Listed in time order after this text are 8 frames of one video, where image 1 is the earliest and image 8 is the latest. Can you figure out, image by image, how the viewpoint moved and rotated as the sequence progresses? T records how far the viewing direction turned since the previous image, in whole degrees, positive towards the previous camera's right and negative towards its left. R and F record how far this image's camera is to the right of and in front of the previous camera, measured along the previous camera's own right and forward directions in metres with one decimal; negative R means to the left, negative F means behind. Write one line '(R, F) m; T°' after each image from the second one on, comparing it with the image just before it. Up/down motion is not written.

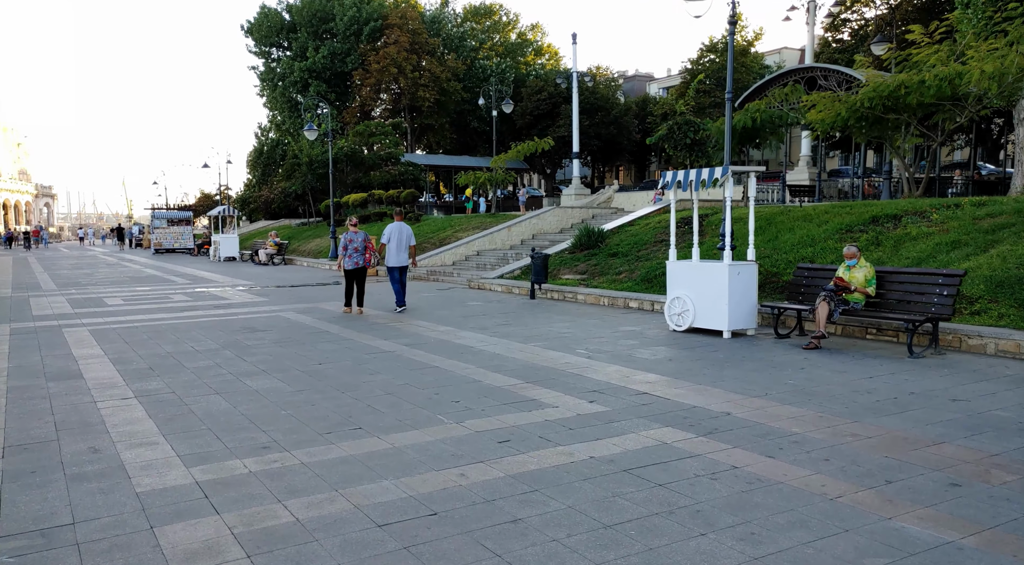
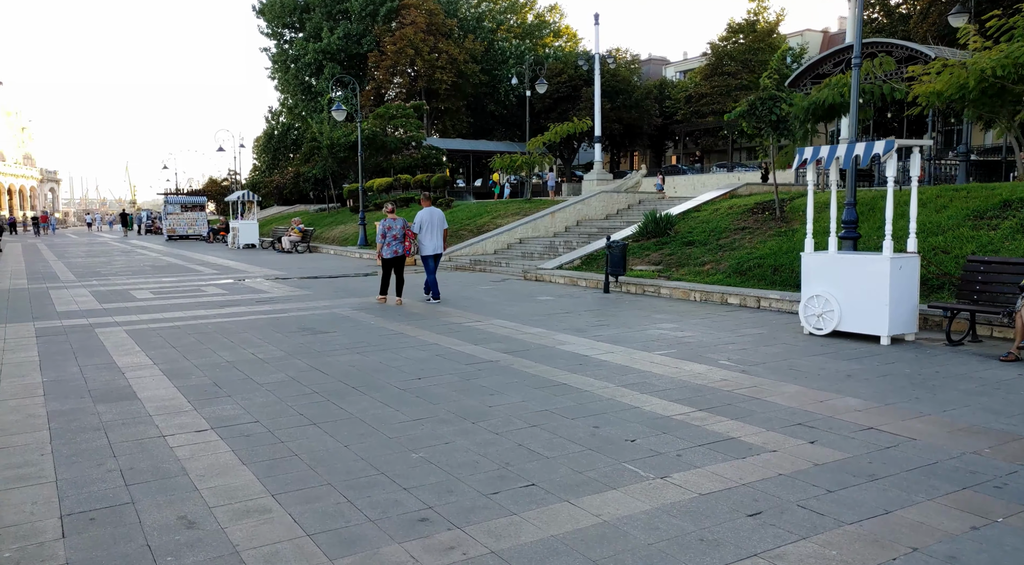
(-1.2, +1.5) m; 0°
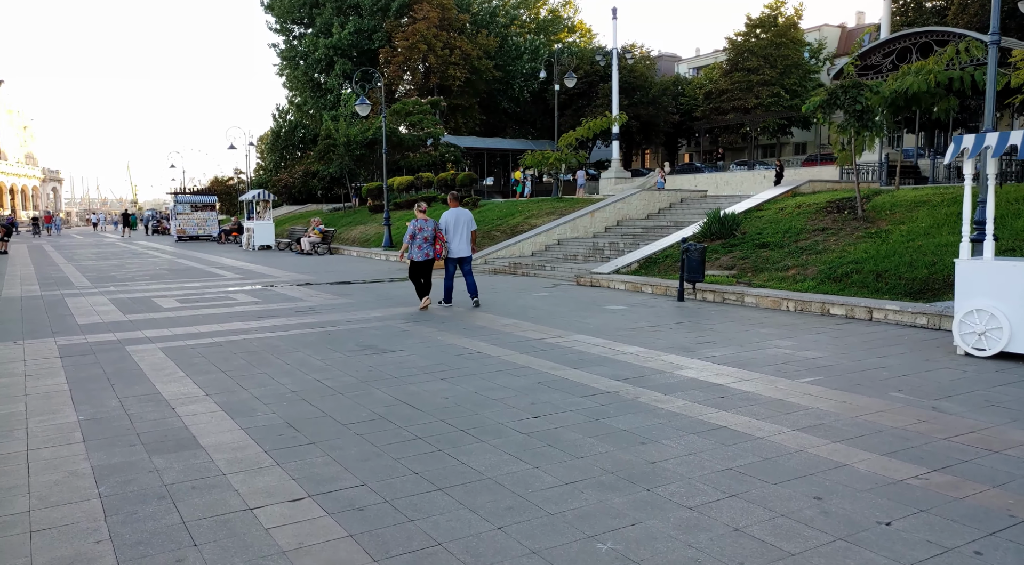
(-1.0, +1.3) m; 0°
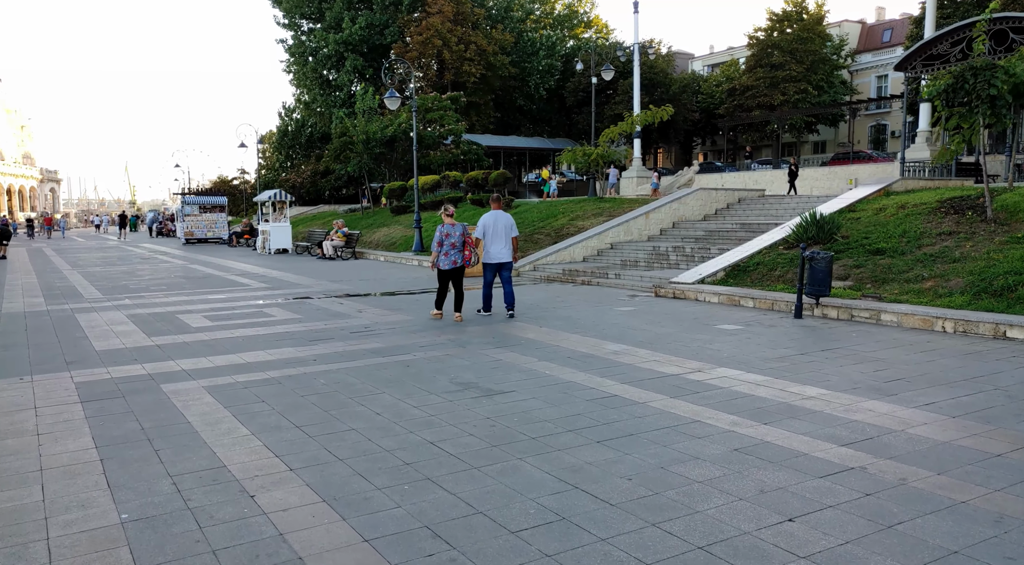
(-1.2, +1.9) m; 0°
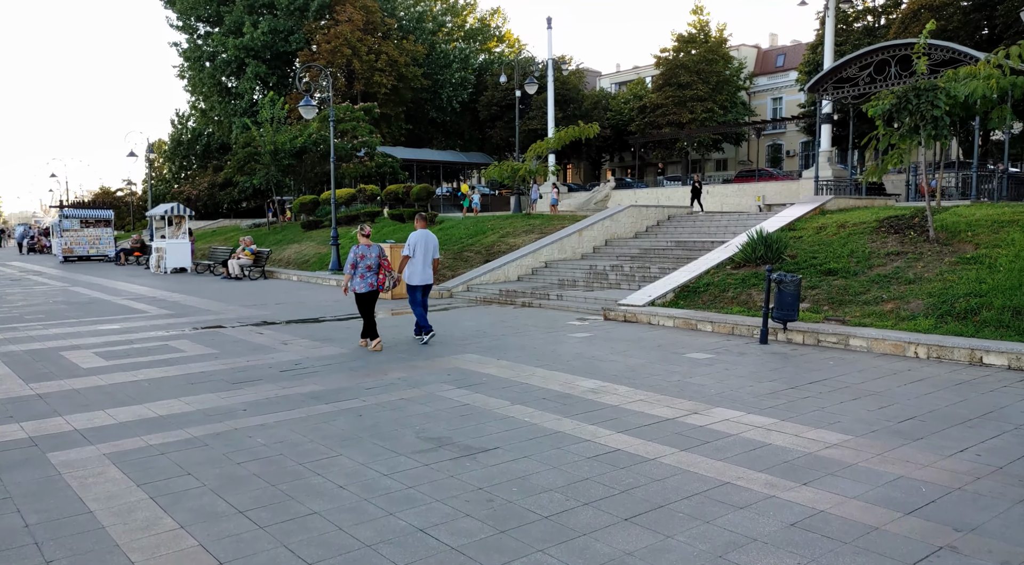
(-0.6, +1.1) m; +7°
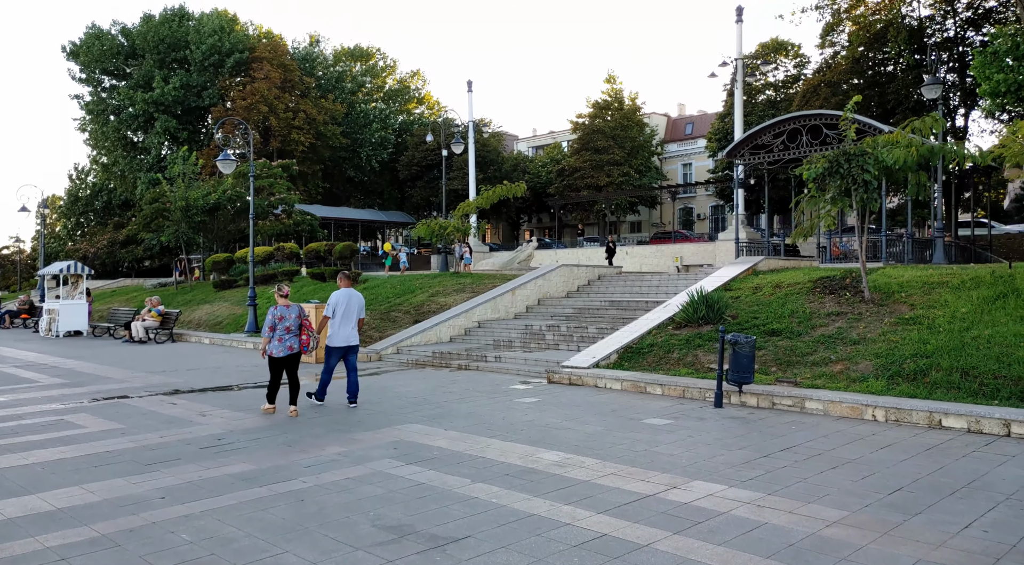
(-0.4, +0.6) m; +6°
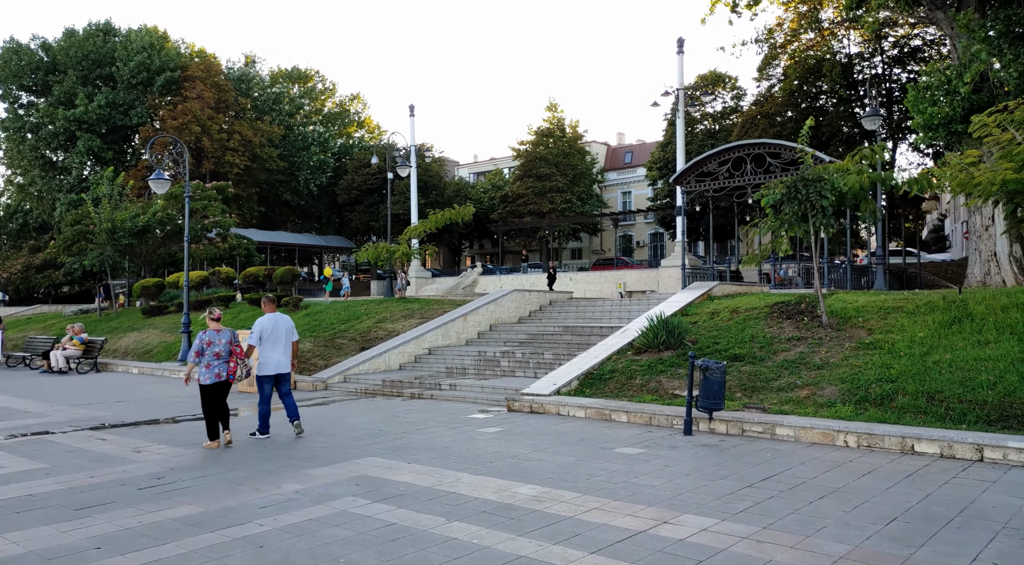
(-0.3, +0.4) m; +5°
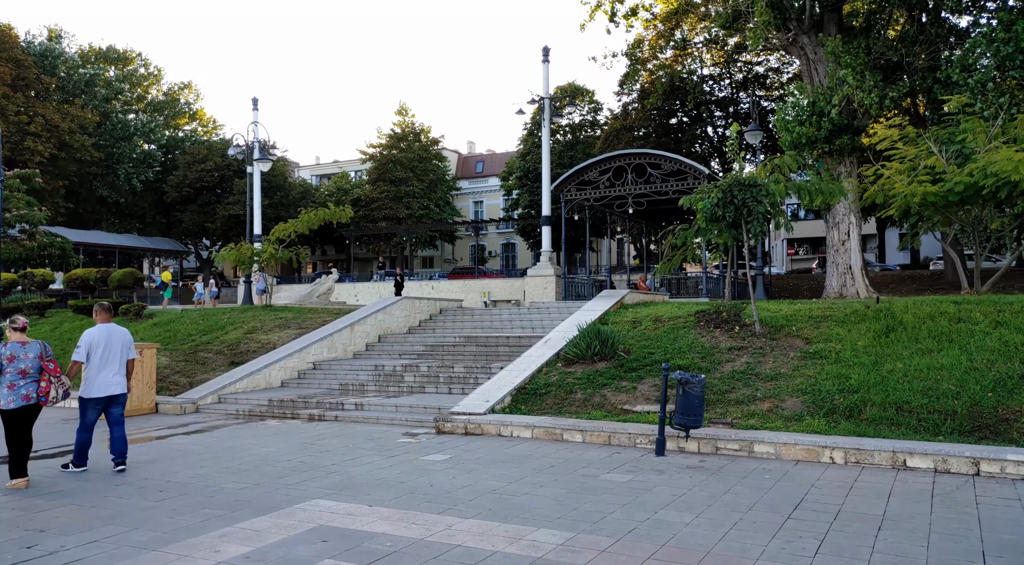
(-1.4, +1.6) m; +12°
